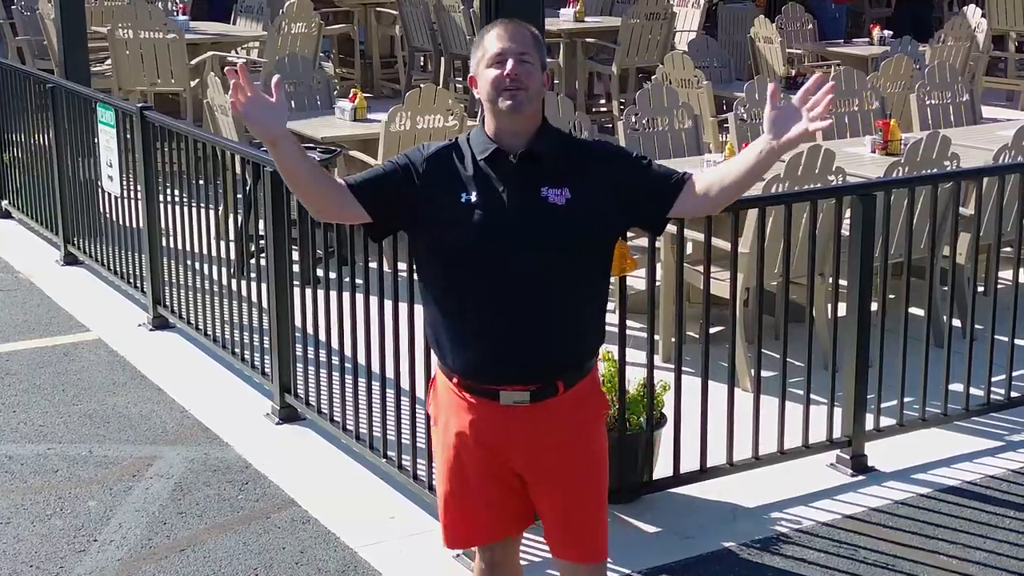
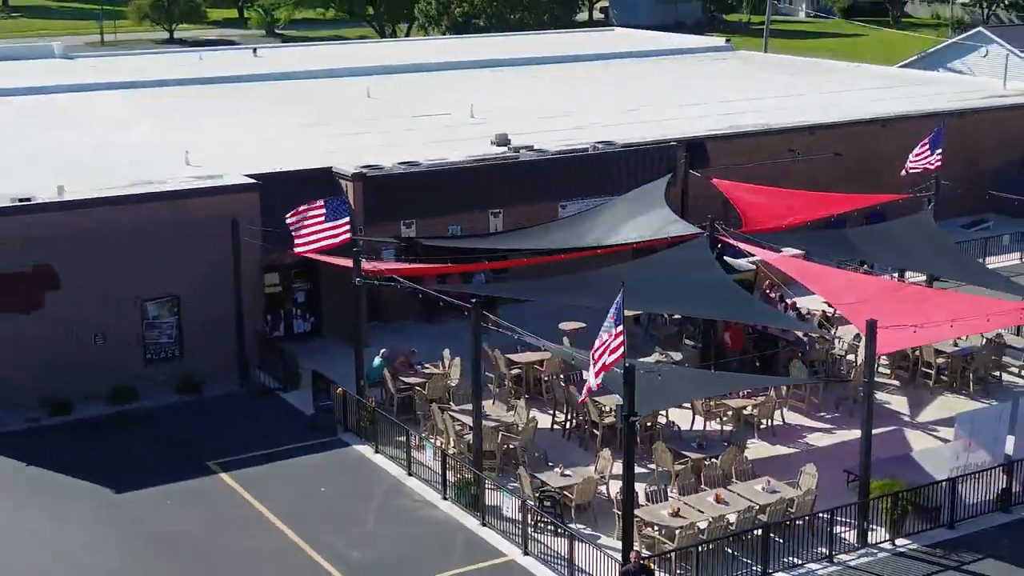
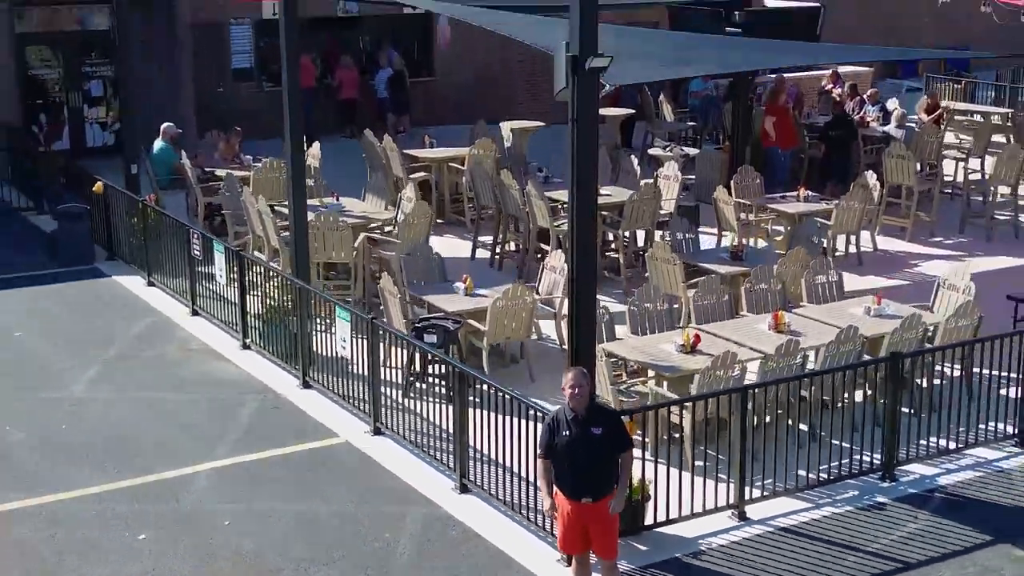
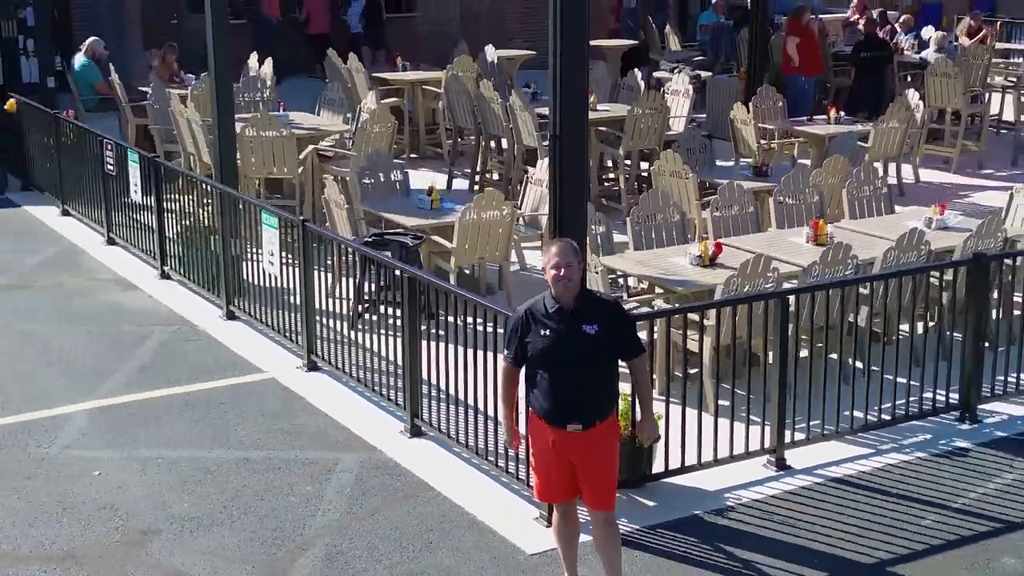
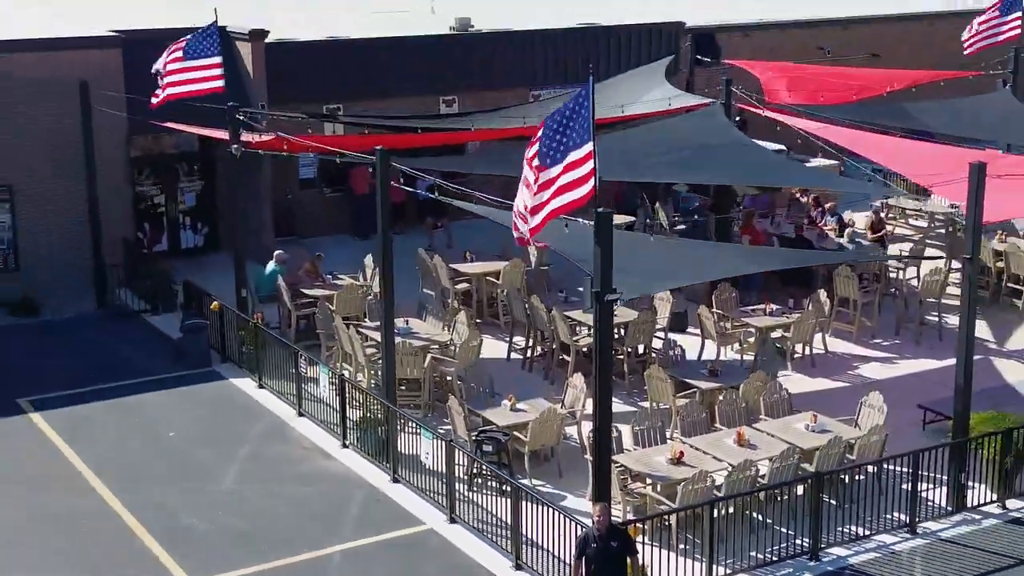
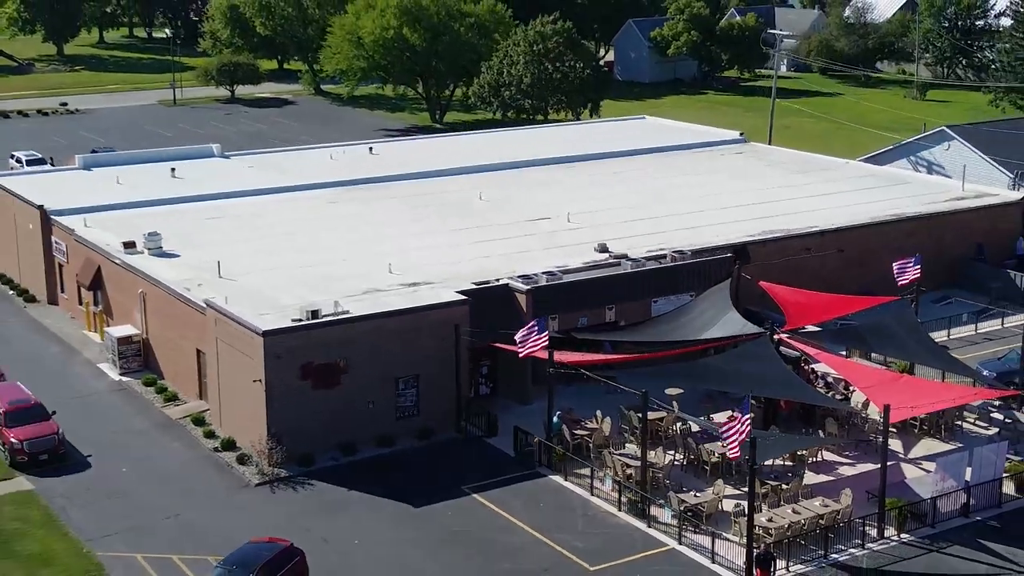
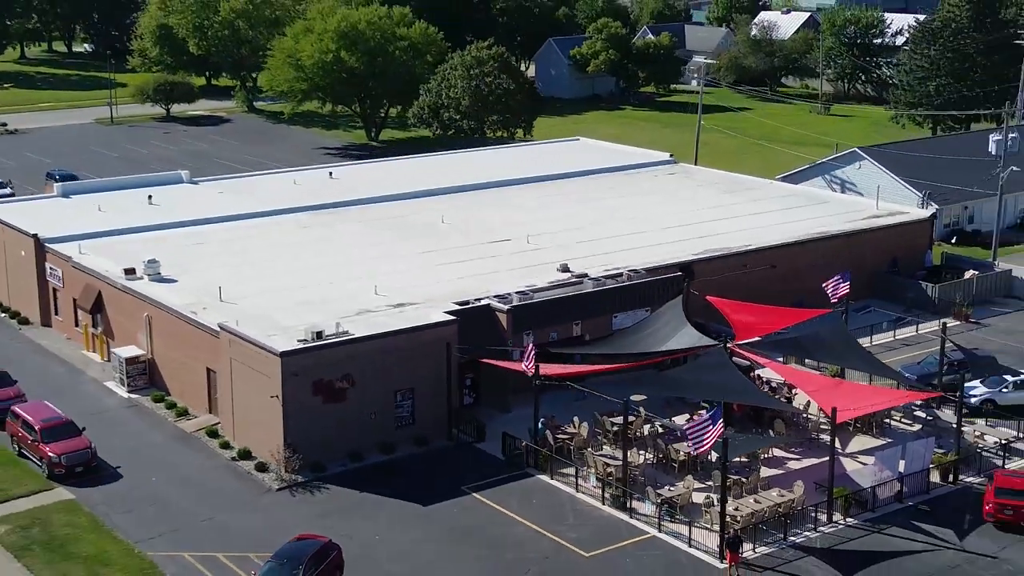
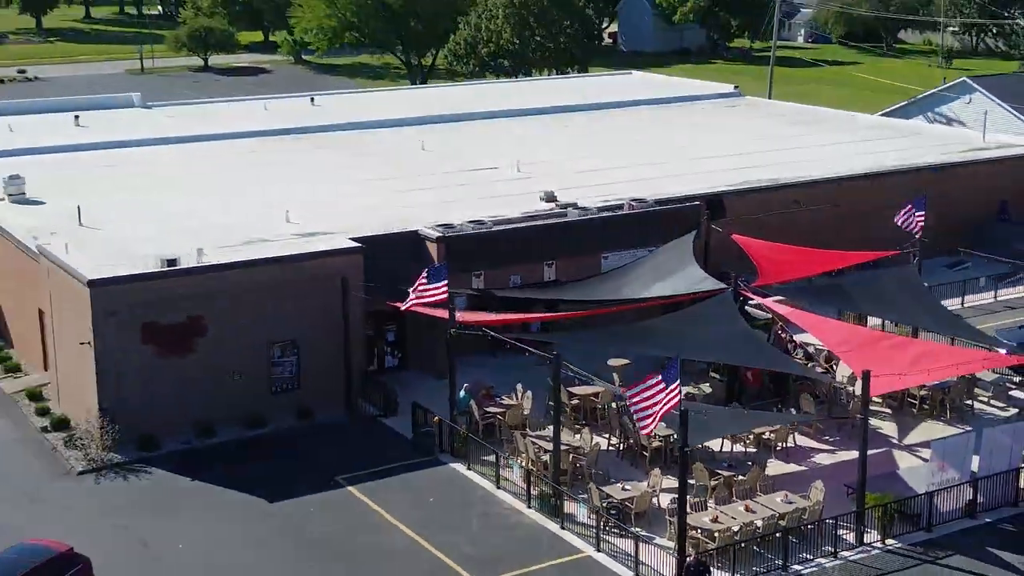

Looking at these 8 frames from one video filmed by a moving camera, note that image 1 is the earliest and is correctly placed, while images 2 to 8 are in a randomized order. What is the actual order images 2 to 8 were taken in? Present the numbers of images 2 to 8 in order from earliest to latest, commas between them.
4, 3, 5, 2, 8, 6, 7
